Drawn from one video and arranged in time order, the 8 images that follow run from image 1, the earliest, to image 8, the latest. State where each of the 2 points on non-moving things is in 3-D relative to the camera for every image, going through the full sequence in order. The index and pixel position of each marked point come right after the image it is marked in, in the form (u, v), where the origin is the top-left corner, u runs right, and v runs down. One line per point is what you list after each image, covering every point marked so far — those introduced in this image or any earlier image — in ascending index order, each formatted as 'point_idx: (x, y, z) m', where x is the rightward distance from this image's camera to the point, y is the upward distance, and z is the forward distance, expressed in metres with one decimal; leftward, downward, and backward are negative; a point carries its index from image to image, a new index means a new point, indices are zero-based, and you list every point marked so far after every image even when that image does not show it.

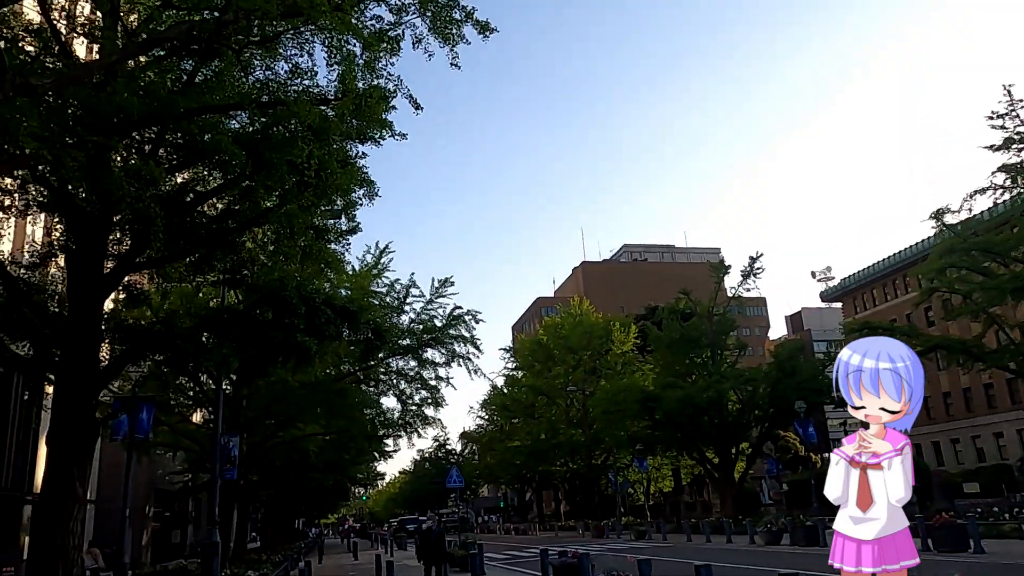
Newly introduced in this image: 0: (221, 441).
0: (-7.2, -3.8, +19.7) m
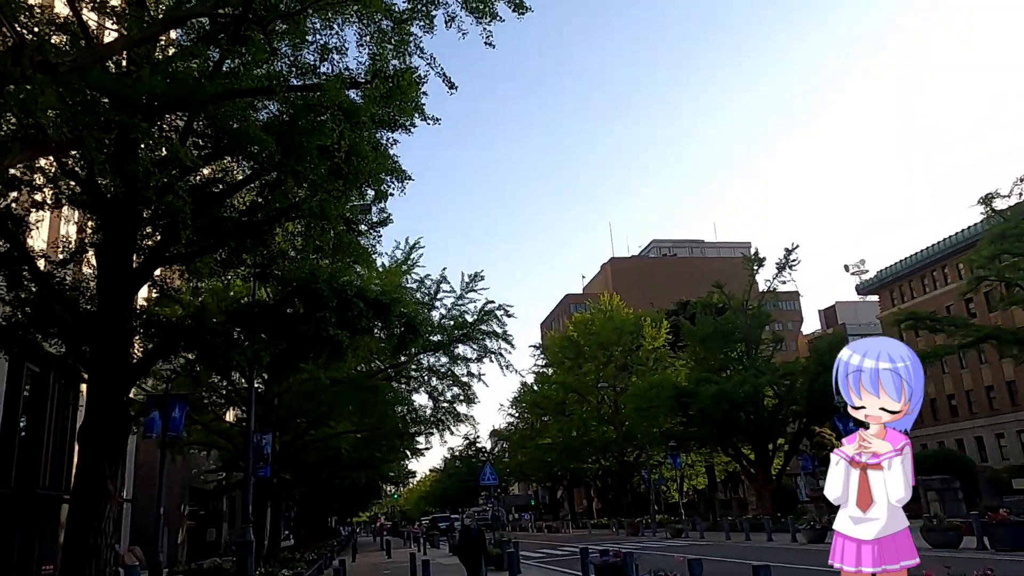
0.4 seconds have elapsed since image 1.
0: (-6.4, -3.7, +19.6) m
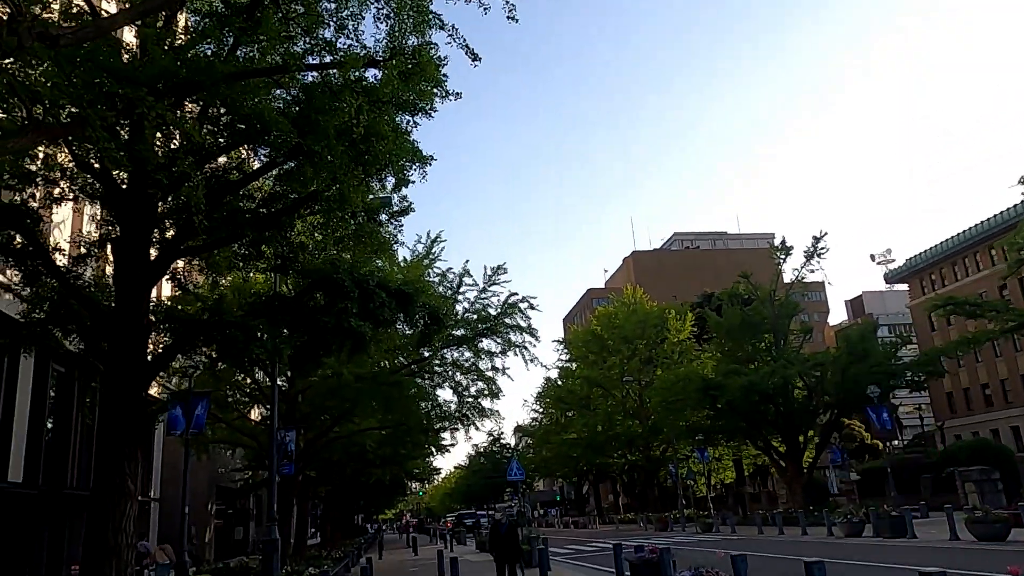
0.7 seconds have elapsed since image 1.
0: (-5.7, -3.6, +19.4) m
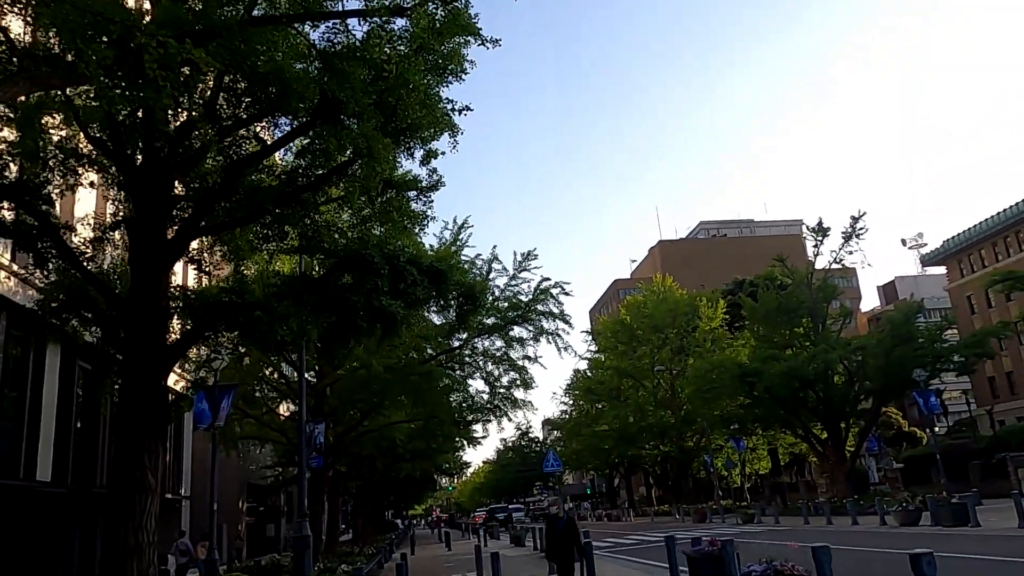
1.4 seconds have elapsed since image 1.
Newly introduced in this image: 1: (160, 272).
0: (-4.9, -3.4, +18.8) m
1: (-4.4, +0.2, +9.9) m
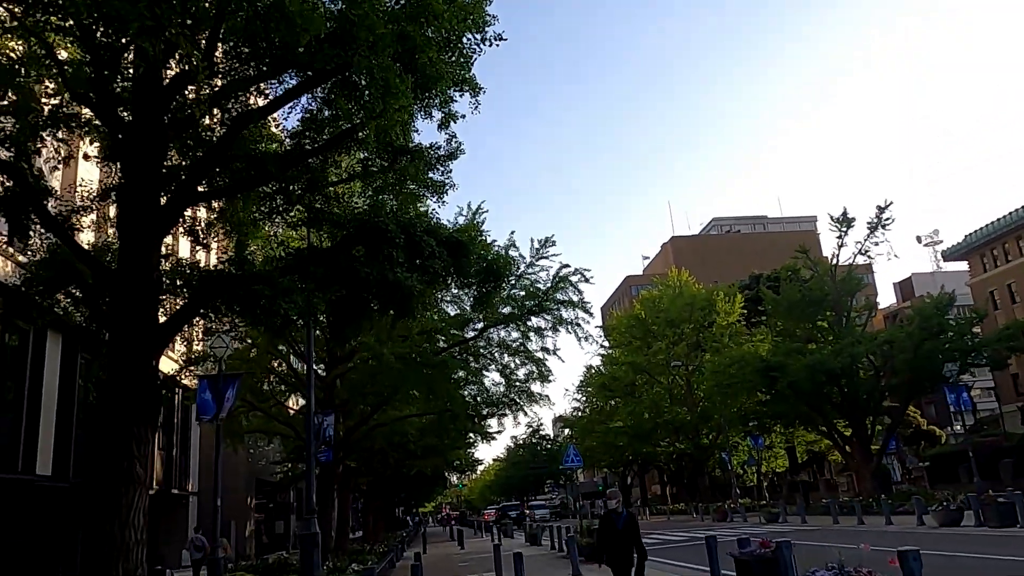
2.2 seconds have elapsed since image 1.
0: (-4.4, -3.0, +17.9) m
1: (-4.1, +0.5, +9.0) m
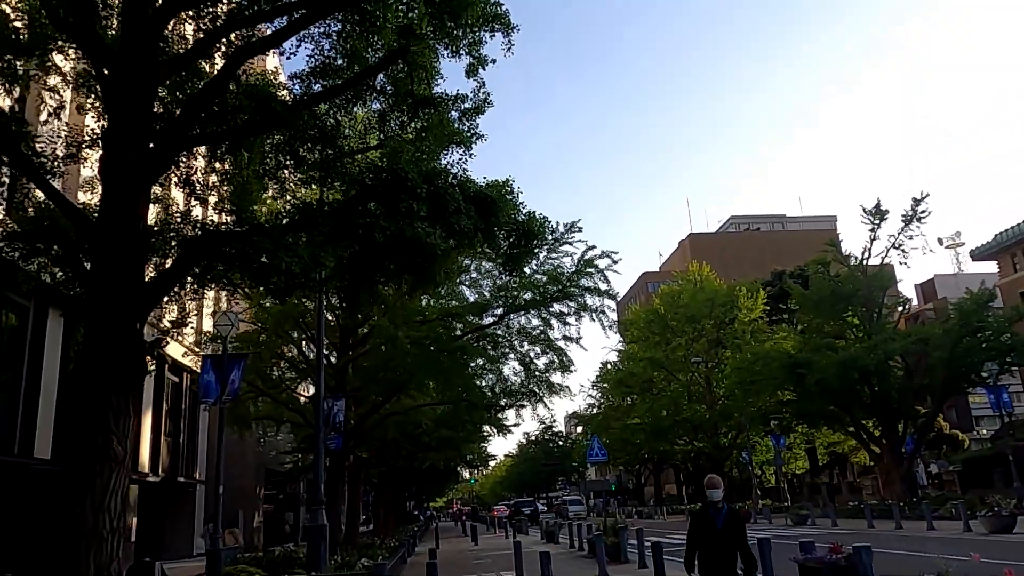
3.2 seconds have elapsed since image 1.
0: (-4.0, -2.5, +16.9) m
1: (-3.7, +1.0, +7.9) m
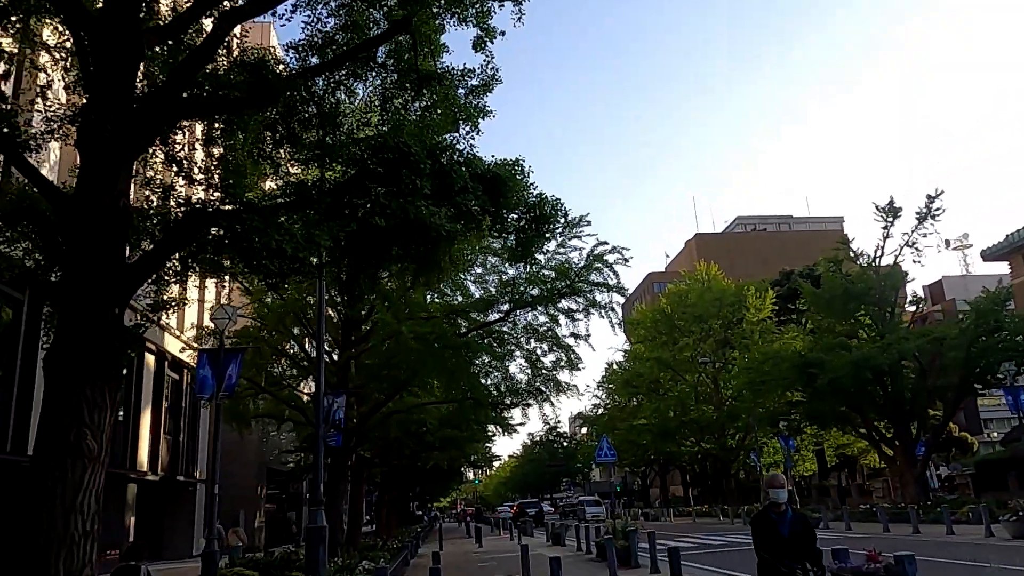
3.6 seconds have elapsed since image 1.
0: (-3.8, -2.4, +16.4) m
1: (-3.6, +1.1, +7.4) m
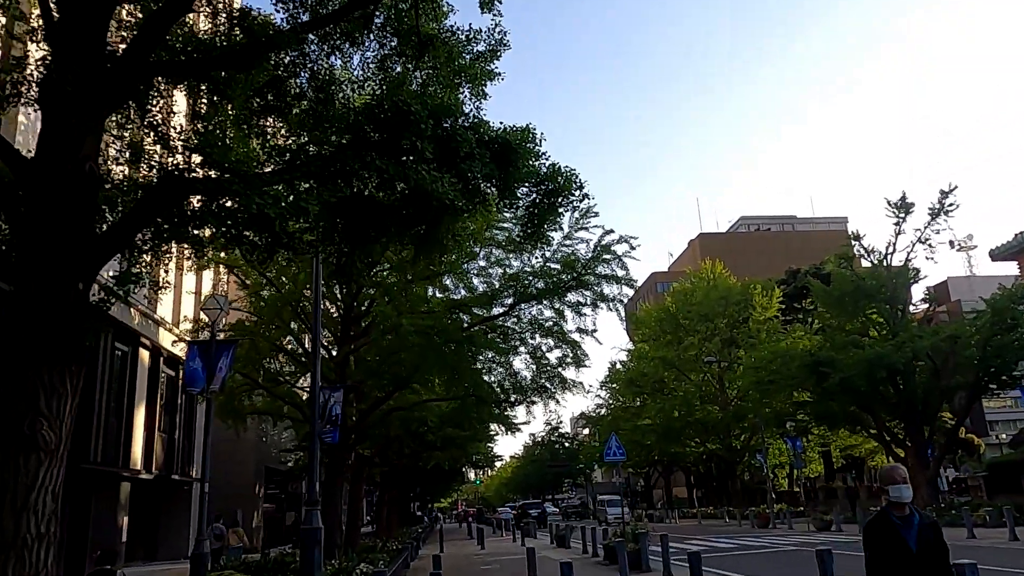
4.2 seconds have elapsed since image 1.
0: (-3.7, -2.2, +15.7) m
1: (-3.5, +1.3, +6.7) m
